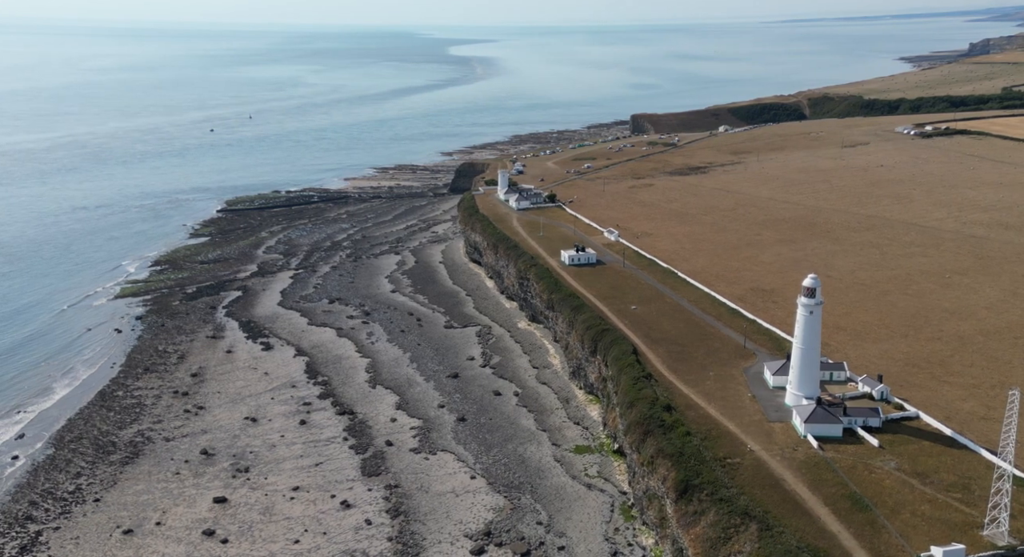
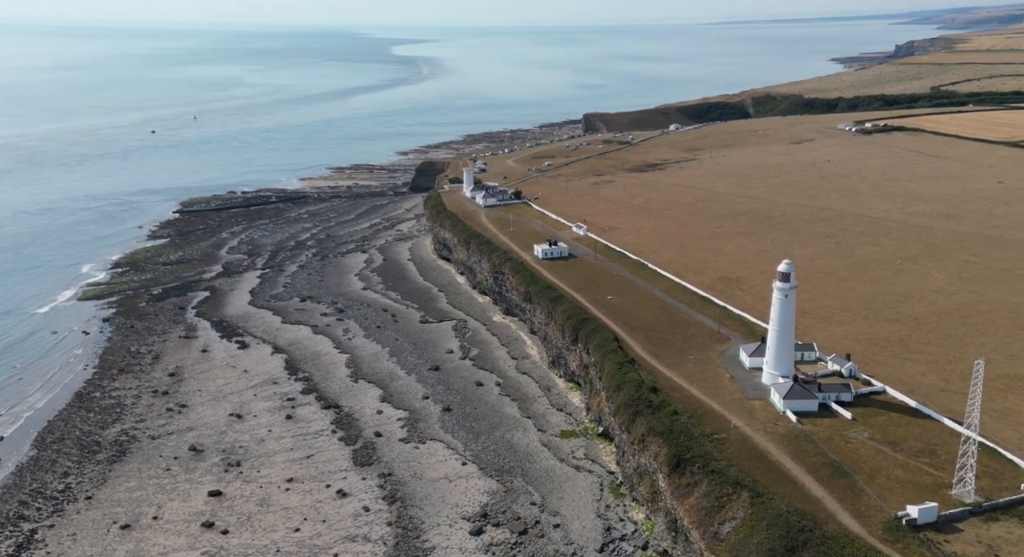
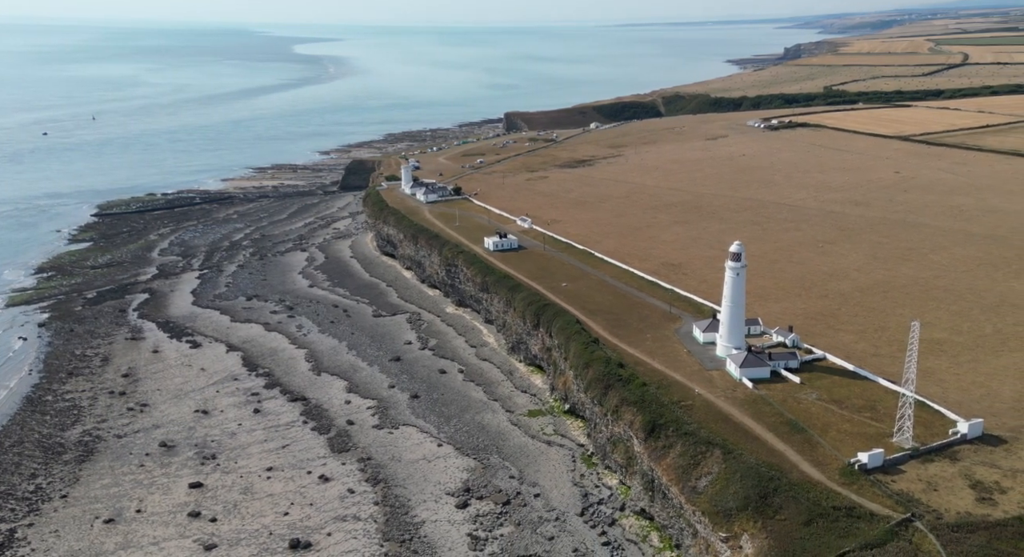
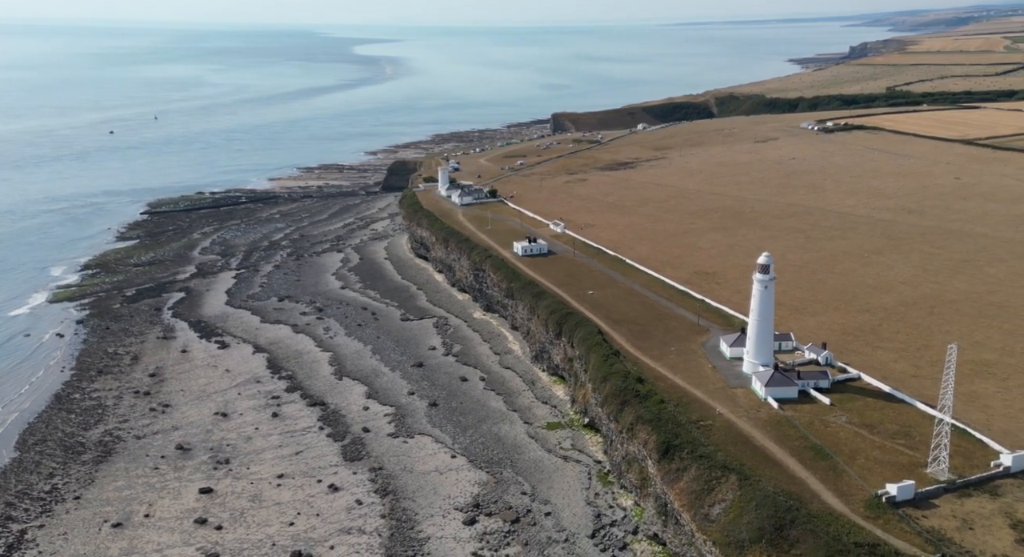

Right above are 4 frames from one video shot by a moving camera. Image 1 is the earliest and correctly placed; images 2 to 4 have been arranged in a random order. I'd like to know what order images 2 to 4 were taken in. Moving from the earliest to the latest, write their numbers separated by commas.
2, 4, 3
